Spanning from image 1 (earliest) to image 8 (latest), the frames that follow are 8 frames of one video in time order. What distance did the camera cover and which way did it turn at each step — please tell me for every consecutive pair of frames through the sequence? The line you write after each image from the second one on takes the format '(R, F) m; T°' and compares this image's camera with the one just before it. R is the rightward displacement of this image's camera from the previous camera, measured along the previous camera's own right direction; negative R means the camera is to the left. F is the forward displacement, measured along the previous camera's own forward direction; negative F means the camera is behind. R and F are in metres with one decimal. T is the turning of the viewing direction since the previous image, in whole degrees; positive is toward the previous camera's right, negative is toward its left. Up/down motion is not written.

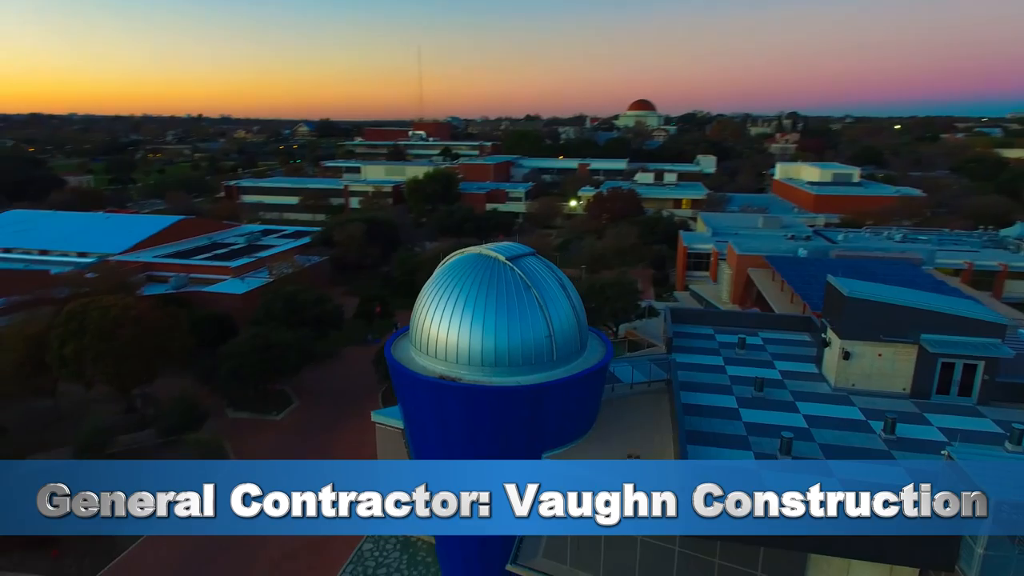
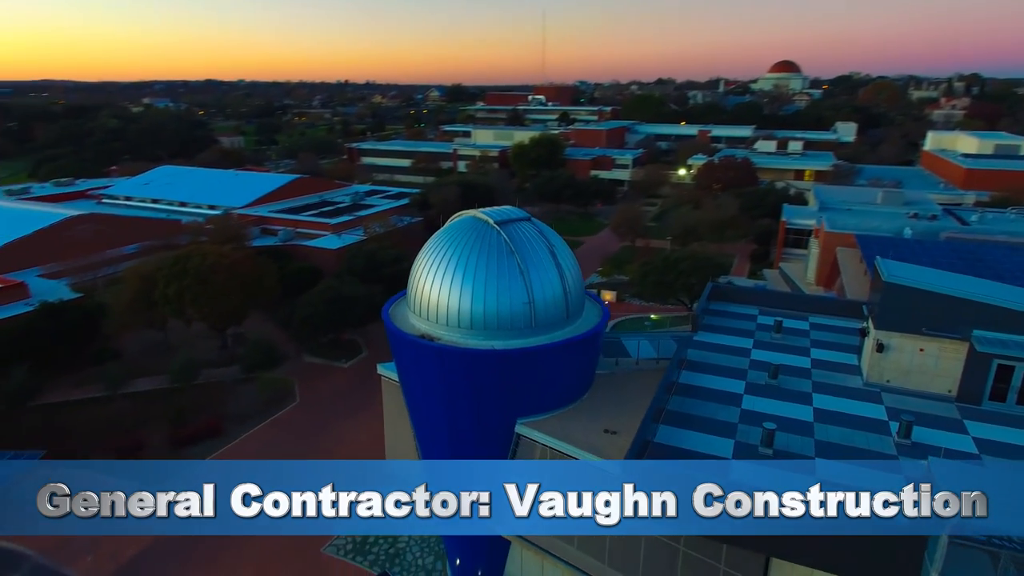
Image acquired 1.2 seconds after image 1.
(+2.8, +0.4) m; -11°
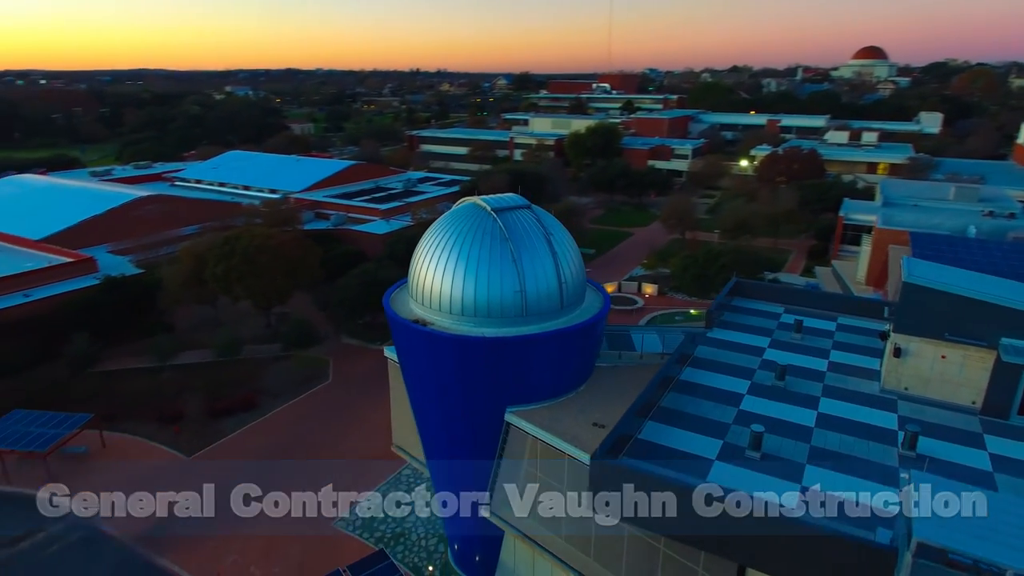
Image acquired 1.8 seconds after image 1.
(+1.4, +0.1) m; -6°
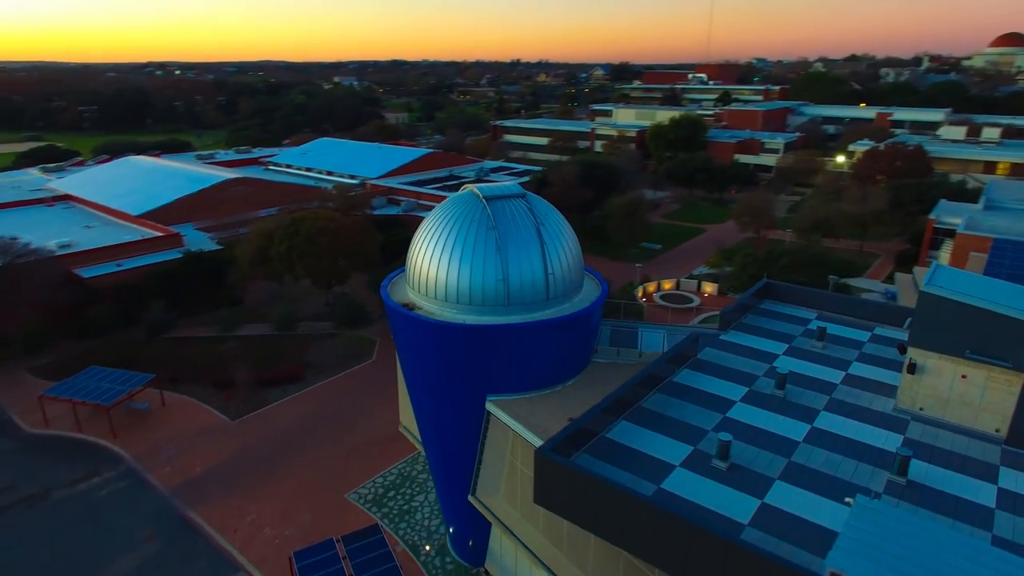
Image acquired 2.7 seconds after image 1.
(+2.1, +0.2) m; -8°
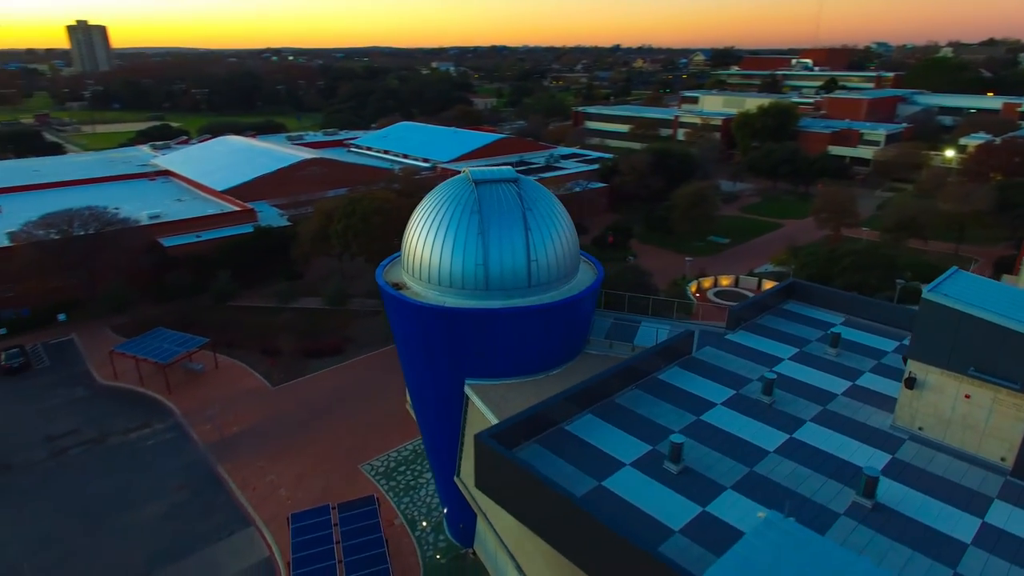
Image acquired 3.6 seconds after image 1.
(+2.1, +0.2) m; -8°
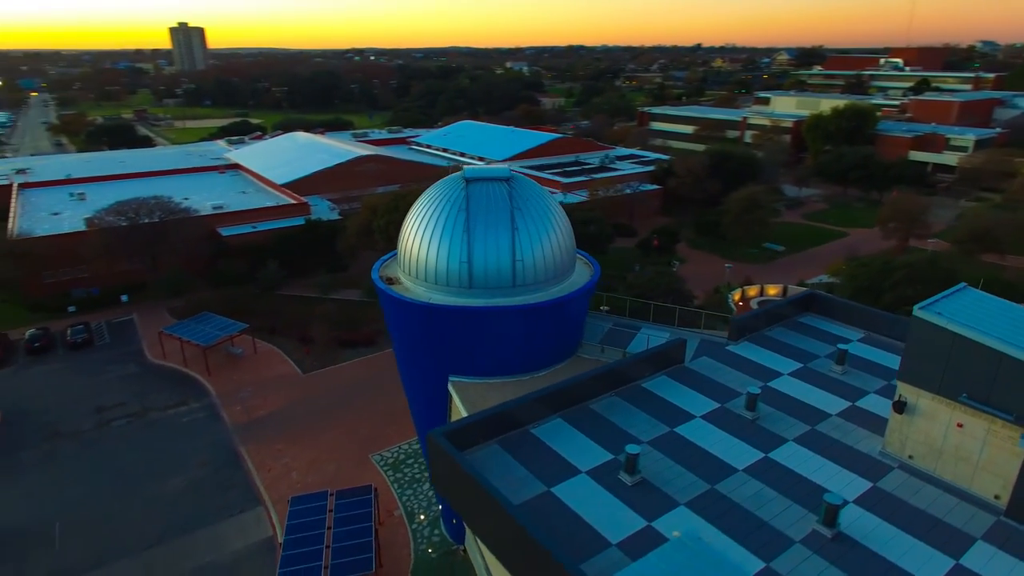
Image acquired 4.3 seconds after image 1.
(+1.6, +0.2) m; -6°
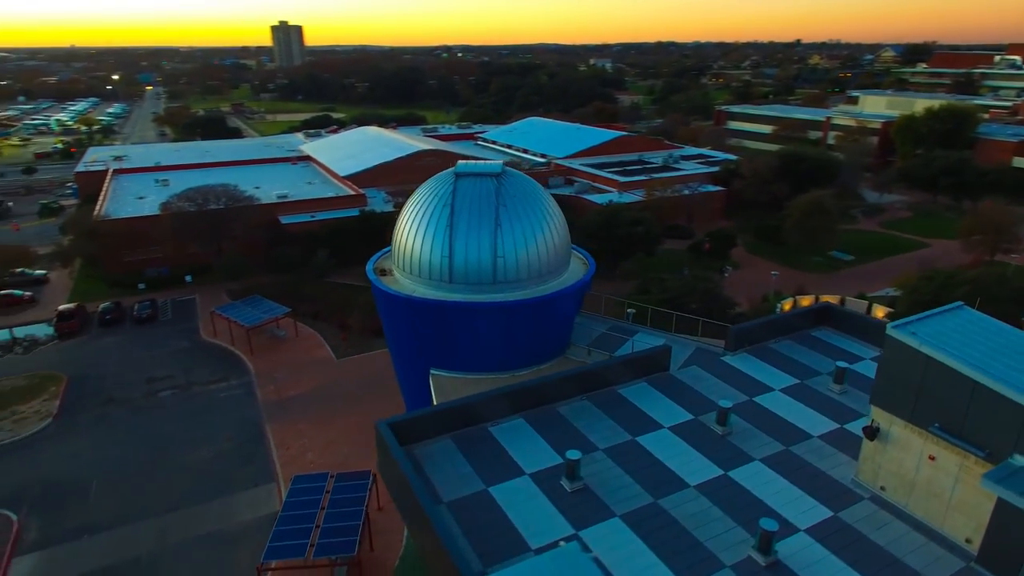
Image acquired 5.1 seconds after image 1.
(+1.9, +0.2) m; -7°
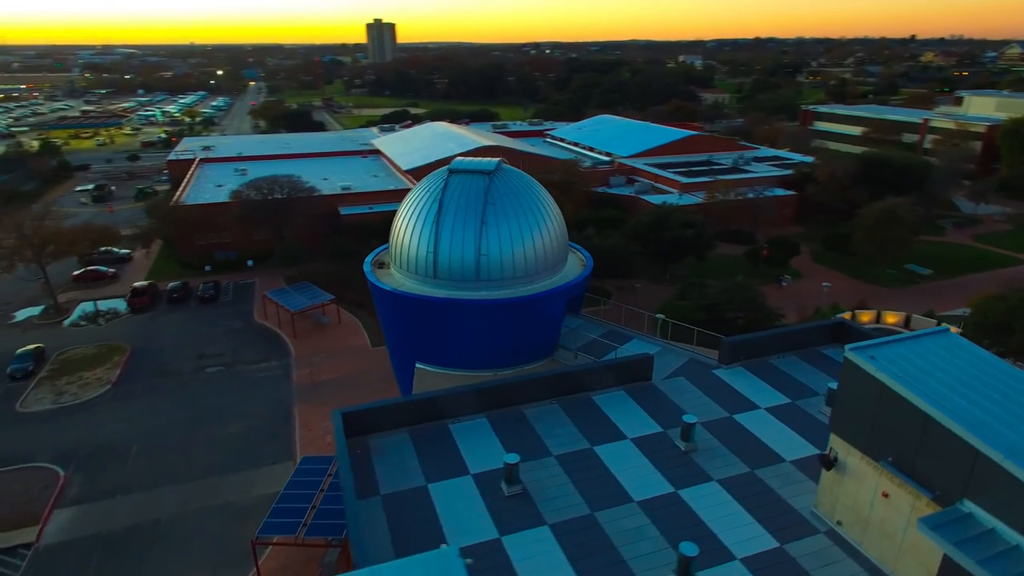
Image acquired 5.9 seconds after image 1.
(+1.9, +0.2) m; -7°
